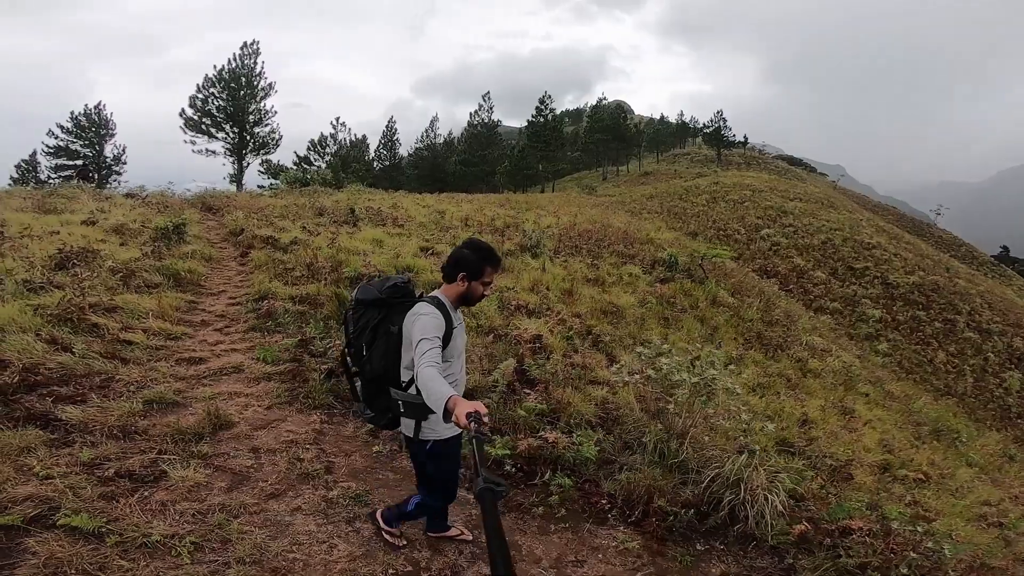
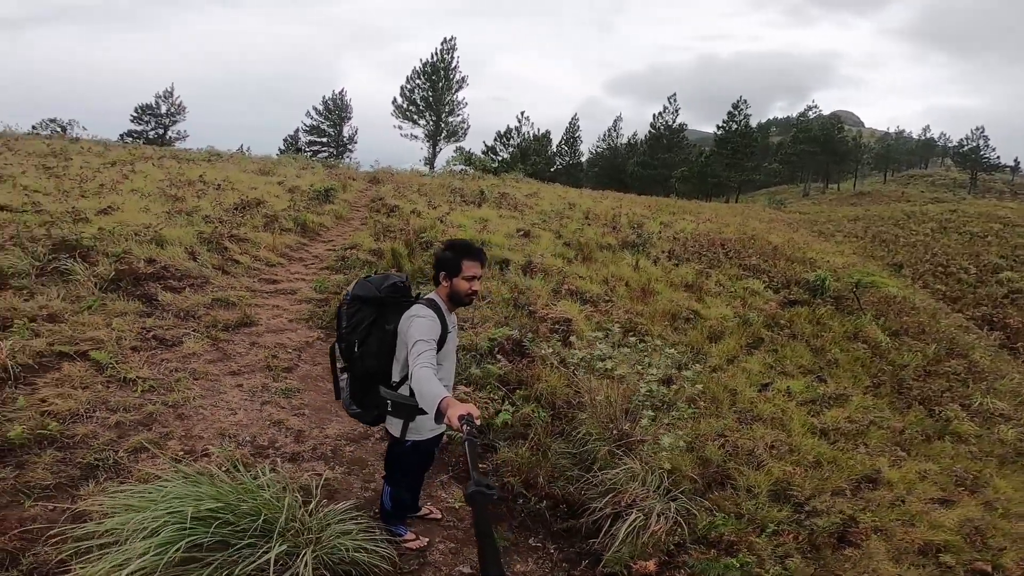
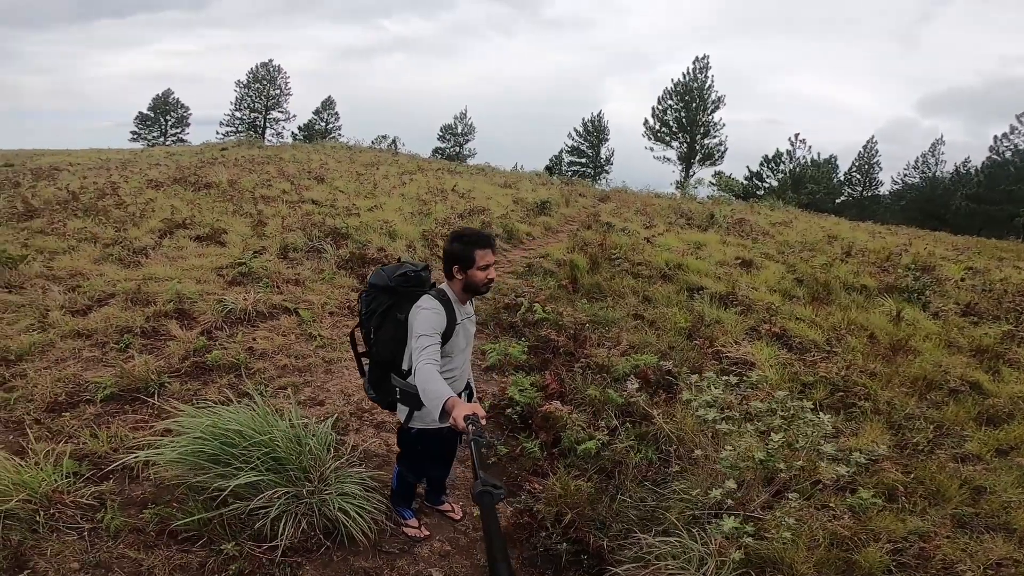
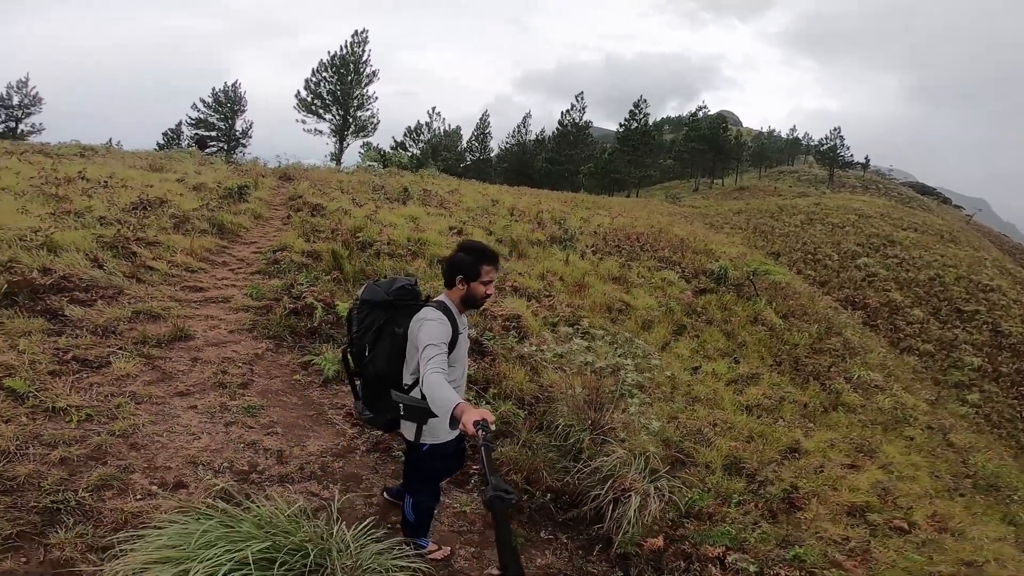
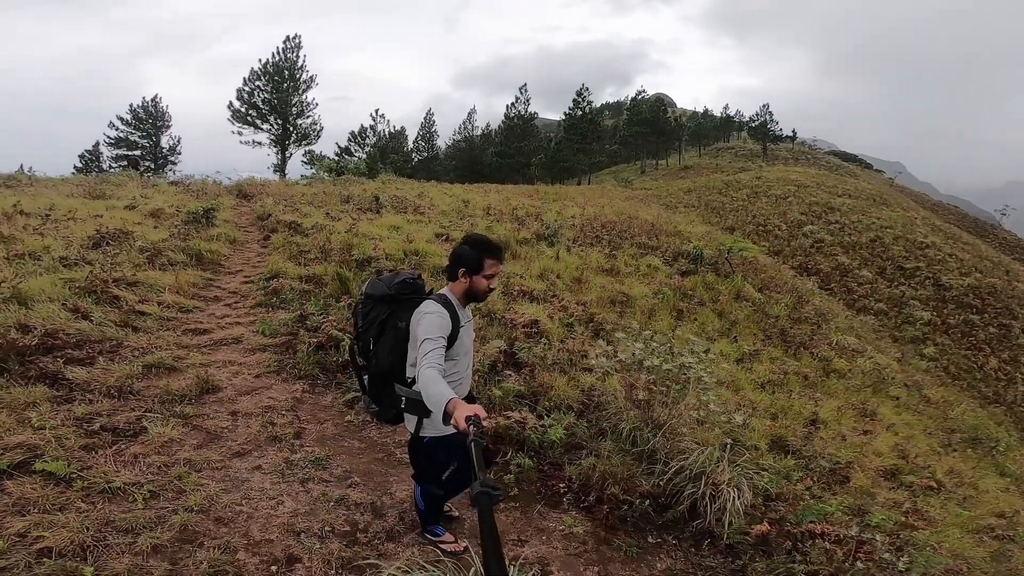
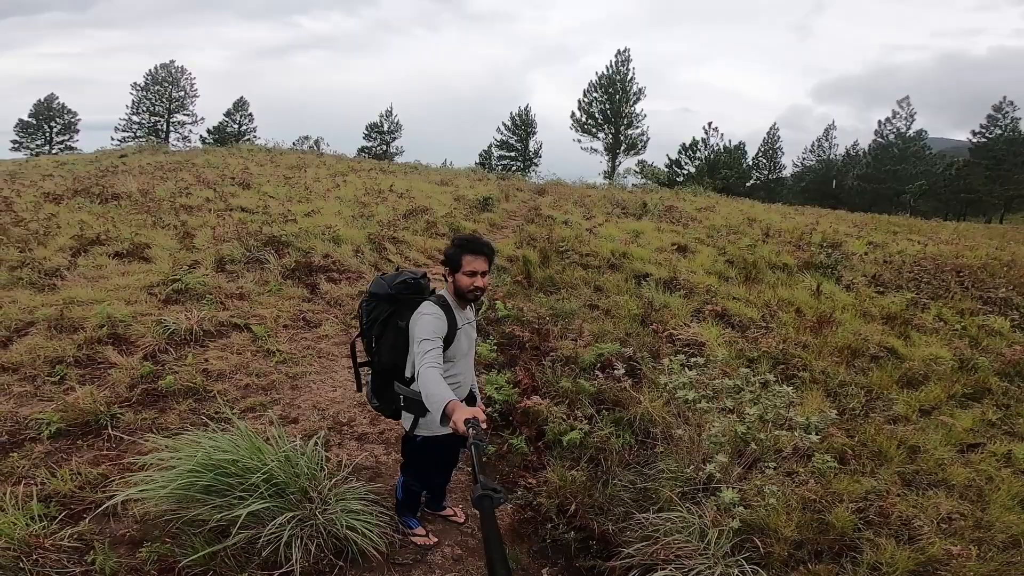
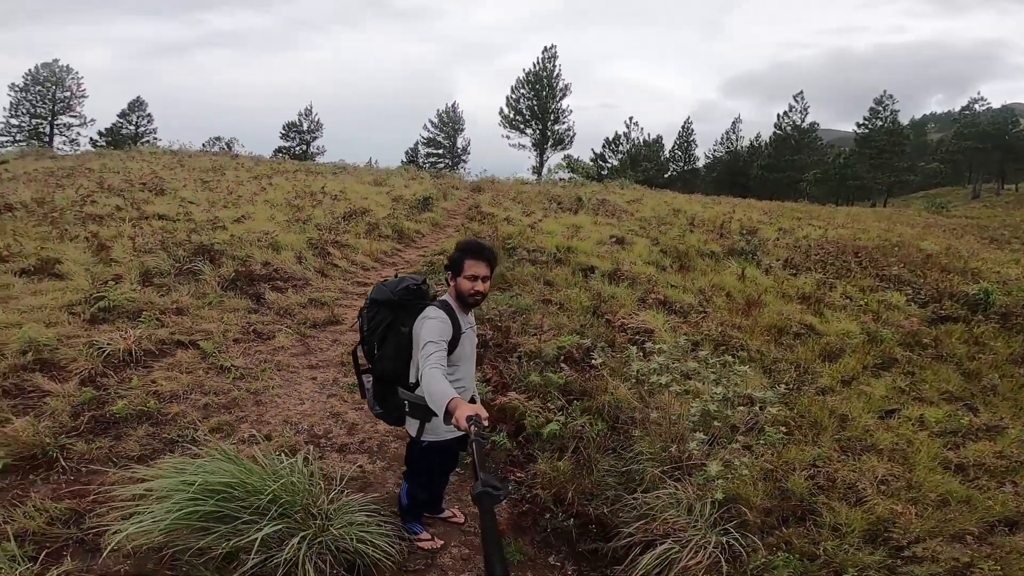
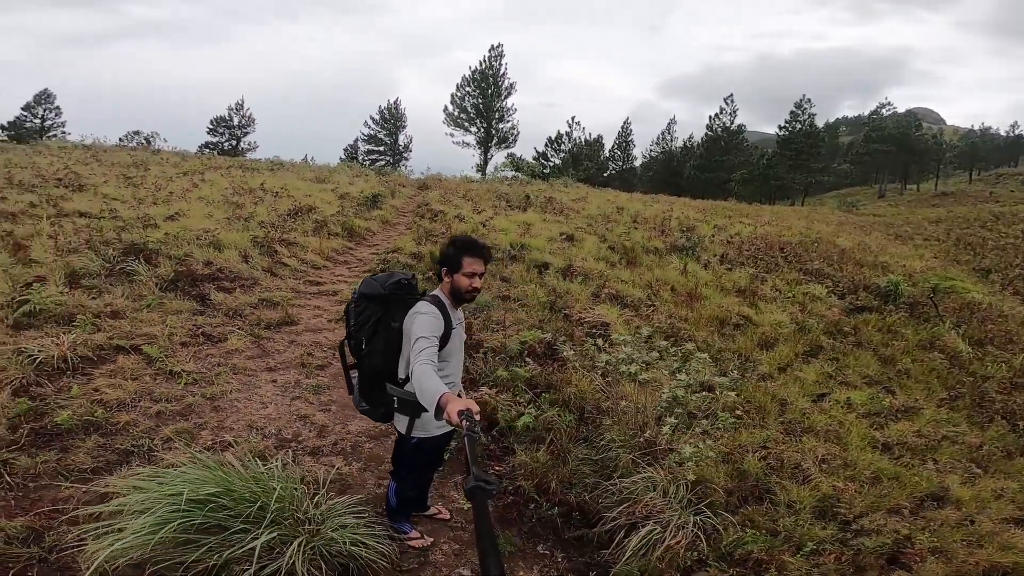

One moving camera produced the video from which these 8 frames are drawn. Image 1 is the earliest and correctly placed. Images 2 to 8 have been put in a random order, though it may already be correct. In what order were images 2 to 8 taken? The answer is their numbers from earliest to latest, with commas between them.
5, 4, 2, 8, 7, 6, 3
